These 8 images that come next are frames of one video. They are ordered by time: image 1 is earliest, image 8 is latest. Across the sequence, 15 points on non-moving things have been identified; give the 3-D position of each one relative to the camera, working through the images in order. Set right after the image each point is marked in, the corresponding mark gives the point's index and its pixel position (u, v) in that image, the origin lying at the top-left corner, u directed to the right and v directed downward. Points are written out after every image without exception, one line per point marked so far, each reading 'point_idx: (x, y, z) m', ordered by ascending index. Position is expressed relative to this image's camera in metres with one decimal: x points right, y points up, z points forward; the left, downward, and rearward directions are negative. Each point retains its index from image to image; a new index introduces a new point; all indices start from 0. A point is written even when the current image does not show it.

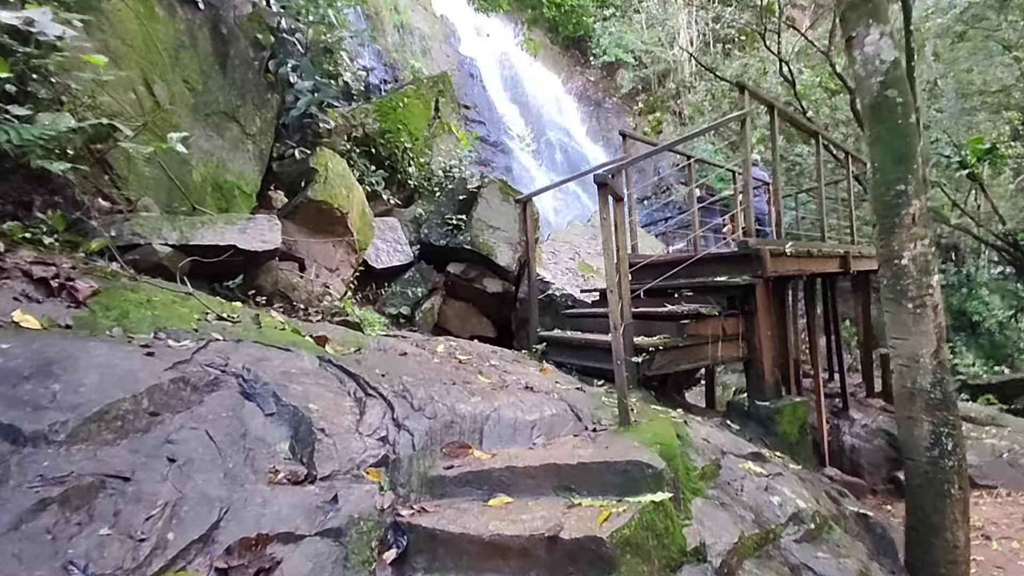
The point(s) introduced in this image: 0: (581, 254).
0: (+0.9, +0.4, +8.5) m
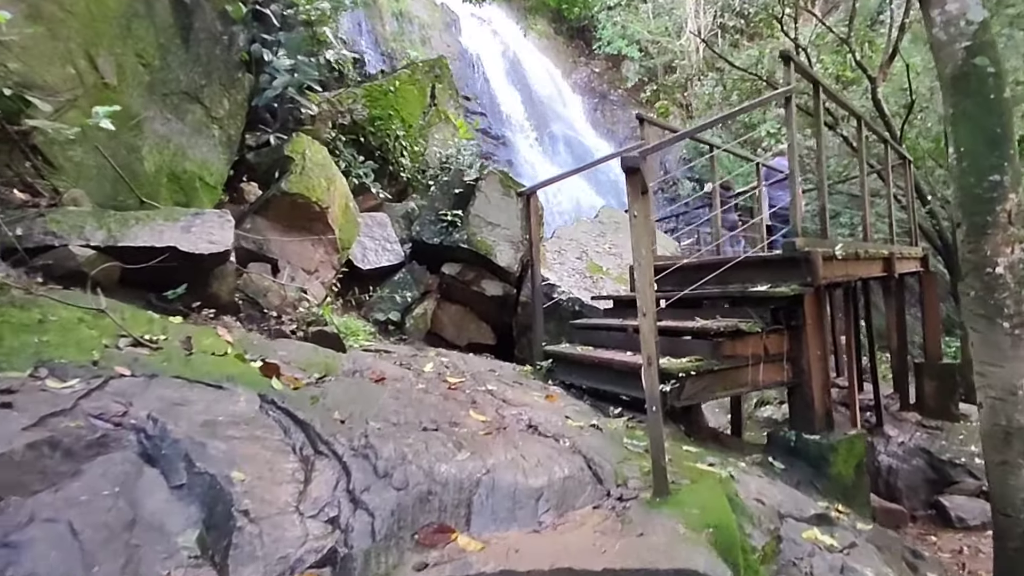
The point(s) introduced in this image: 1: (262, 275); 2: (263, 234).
0: (+0.9, +0.4, +7.8) m
1: (-2.0, +0.1, +5.1) m
2: (-2.0, +0.4, +5.3) m
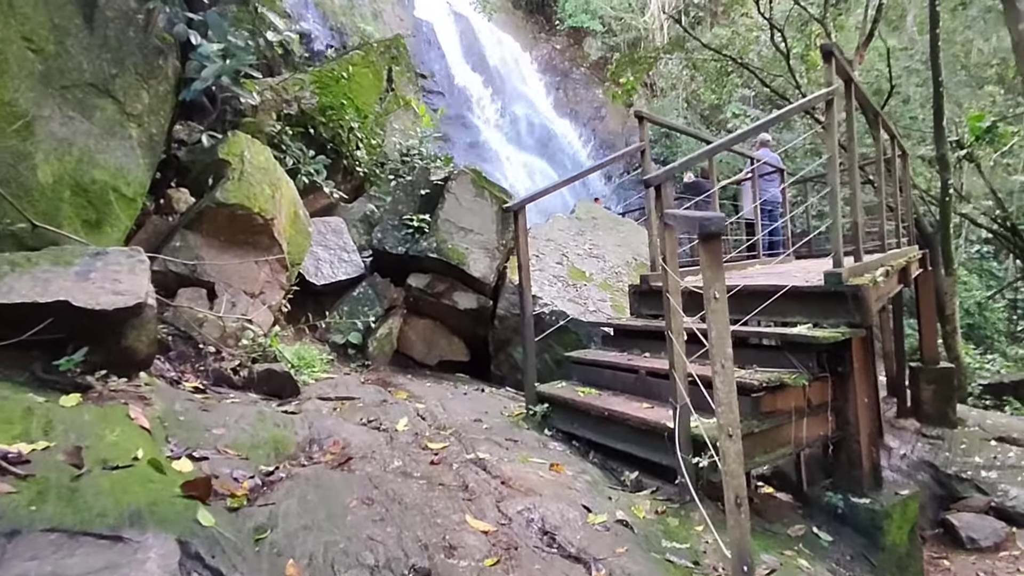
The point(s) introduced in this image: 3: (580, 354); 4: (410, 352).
0: (+0.6, +0.3, +7.2) m
1: (-2.1, -0.1, +4.3) m
2: (-2.1, +0.2, +4.4) m
3: (+0.4, -0.4, +4.0) m
4: (-0.9, -0.6, +6.0) m
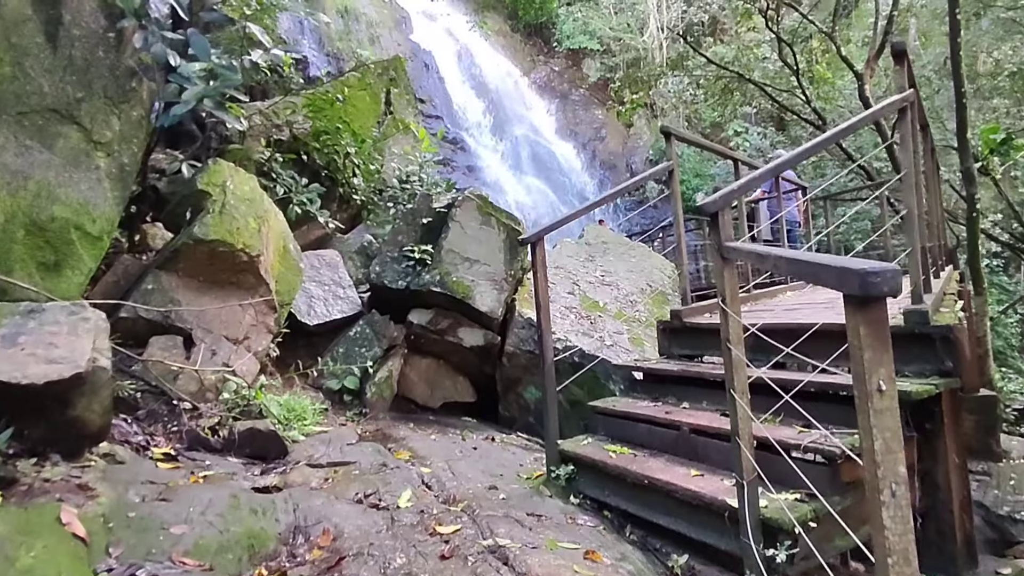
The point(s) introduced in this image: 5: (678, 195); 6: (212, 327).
0: (+0.7, 0.0, +6.7) m
1: (-2.0, -0.4, +3.8) m
2: (-2.1, 0.0, +3.9) m
3: (+0.5, -0.6, +3.5) m
4: (-0.8, -0.9, +5.5) m
5: (+1.1, +0.6, +4.2) m
6: (-1.9, -0.2, +4.1) m
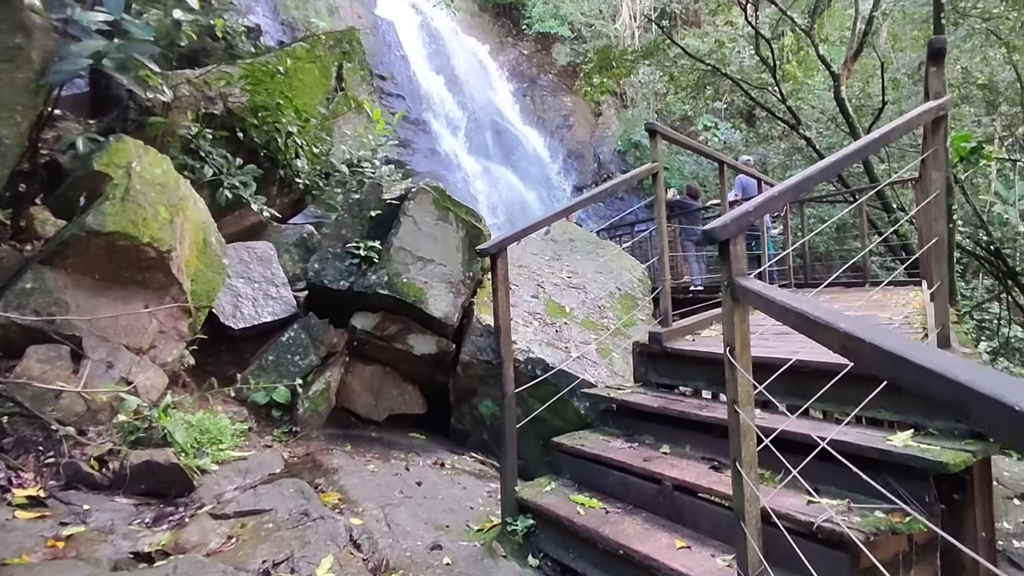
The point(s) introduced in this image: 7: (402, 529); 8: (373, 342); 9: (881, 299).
0: (+0.3, 0.0, +6.2) m
1: (-2.2, -0.4, +3.2) m
2: (-2.3, 0.0, +3.3) m
3: (+0.3, -0.7, +3.0) m
4: (-1.2, -0.9, +4.9) m
5: (+0.8, +0.5, +3.7) m
6: (-2.1, -0.2, +3.4) m
7: (-0.5, -1.0, +2.8) m
8: (-1.0, -0.4, +4.8) m
9: (+3.3, -0.1, +5.9) m
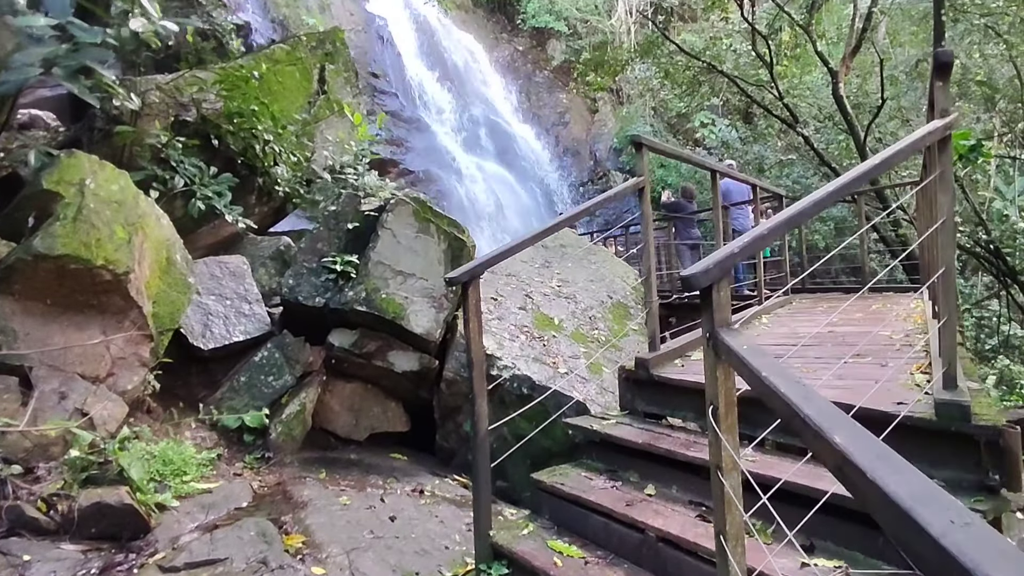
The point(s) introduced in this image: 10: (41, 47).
0: (+0.2, -0.1, +6.0) m
1: (-2.3, -0.5, +3.0) m
2: (-2.4, -0.2, +3.1) m
3: (+0.2, -0.8, +2.8) m
4: (-1.3, -1.0, +4.7) m
5: (+0.7, +0.4, +3.5) m
6: (-2.2, -0.4, +3.2) m
7: (-0.6, -1.1, +2.6) m
8: (-1.1, -0.5, +4.6) m
9: (+3.2, -0.2, +5.7) m
10: (-2.5, +1.3, +3.5) m
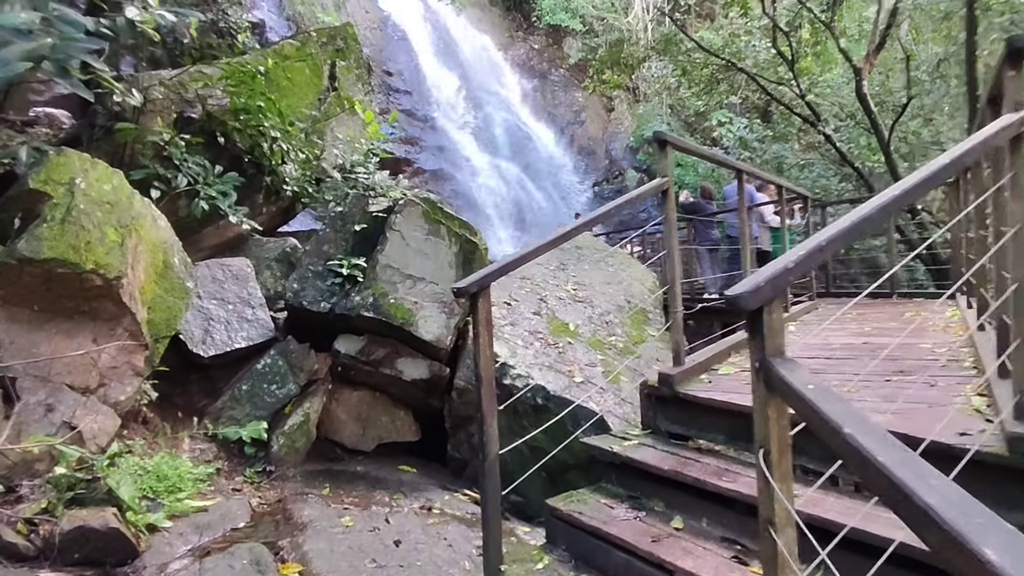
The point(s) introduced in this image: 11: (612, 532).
0: (+0.3, -0.1, +5.8) m
1: (-2.3, -0.5, +2.8) m
2: (-2.3, -0.2, +2.9) m
3: (+0.2, -0.9, +2.6) m
4: (-1.2, -1.0, +4.5) m
5: (+0.8, +0.3, +3.2) m
6: (-2.1, -0.4, +3.0) m
7: (-0.5, -1.2, +2.4) m
8: (-1.0, -0.5, +4.4) m
9: (+3.3, -0.2, +5.4) m
10: (-2.4, +1.2, +3.3) m
11: (+0.4, -0.9, +2.4) m
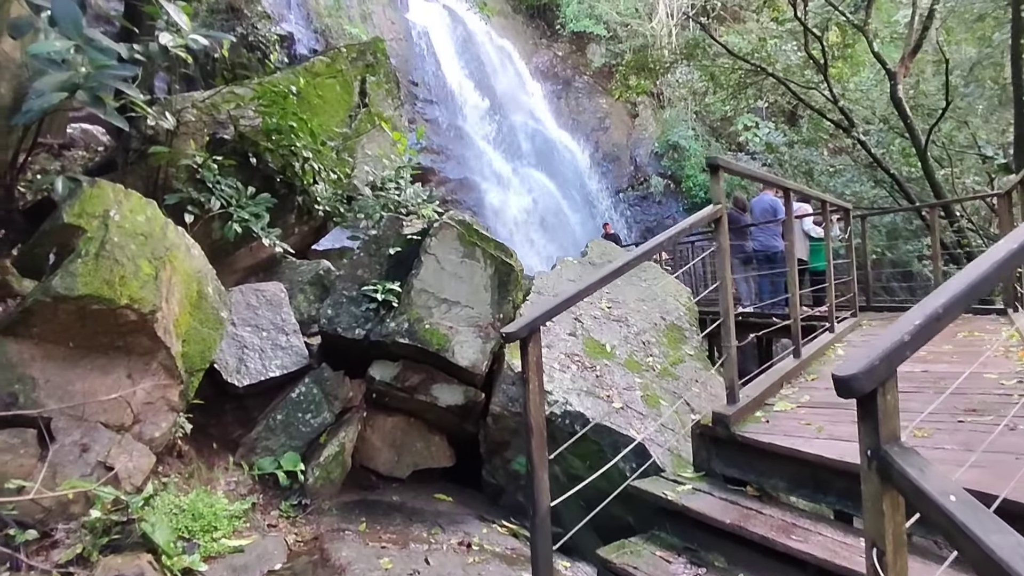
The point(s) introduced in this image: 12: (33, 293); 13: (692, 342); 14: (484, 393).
0: (+0.6, -0.3, +5.6) m
1: (-2.1, -0.7, +2.7) m
2: (-2.1, -0.4, +2.8) m
3: (+0.4, -1.0, +2.5) m
4: (-0.9, -1.2, +4.4) m
5: (+1.0, +0.2, +3.1) m
6: (-1.9, -0.6, +3.0) m
7: (-0.3, -1.3, +2.2) m
8: (-0.8, -0.7, +4.3) m
9: (+3.6, -0.4, +5.2) m
10: (-2.2, +1.1, +3.3) m
11: (+0.5, -1.0, +2.2) m
12: (-2.1, 0.0, +2.9) m
13: (+1.7, -0.5, +6.0) m
14: (-0.2, -0.7, +4.4) m
